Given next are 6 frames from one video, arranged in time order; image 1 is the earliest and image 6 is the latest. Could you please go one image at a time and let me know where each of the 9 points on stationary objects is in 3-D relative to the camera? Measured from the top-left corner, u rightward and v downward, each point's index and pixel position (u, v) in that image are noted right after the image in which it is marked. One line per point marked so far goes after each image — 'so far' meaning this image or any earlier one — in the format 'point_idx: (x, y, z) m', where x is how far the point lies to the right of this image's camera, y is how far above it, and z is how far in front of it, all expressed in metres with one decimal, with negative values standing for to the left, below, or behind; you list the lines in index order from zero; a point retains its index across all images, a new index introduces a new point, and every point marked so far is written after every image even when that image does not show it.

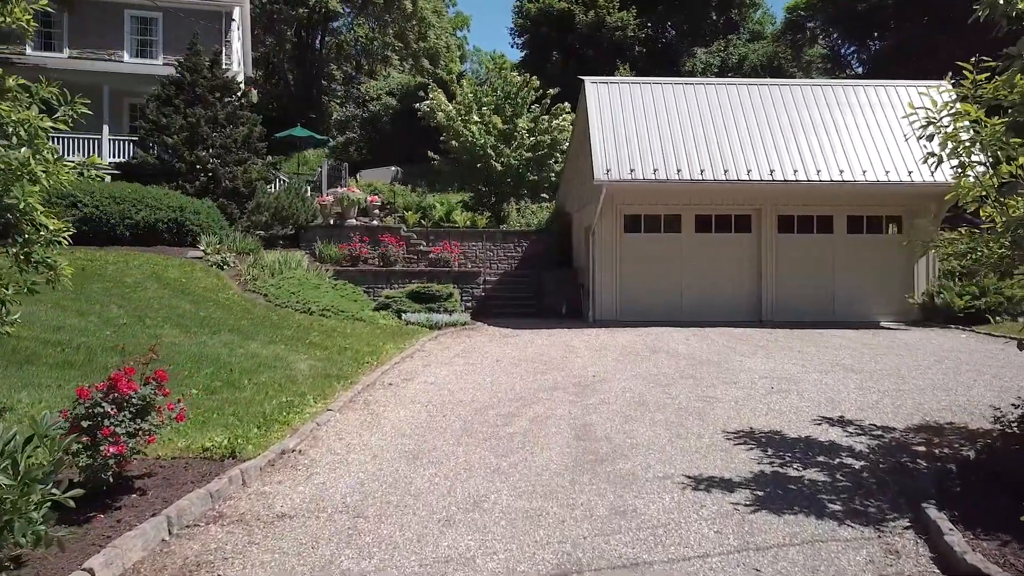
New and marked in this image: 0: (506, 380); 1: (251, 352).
0: (0.0, -1.0, +8.7) m
1: (-3.1, -0.8, +9.6) m
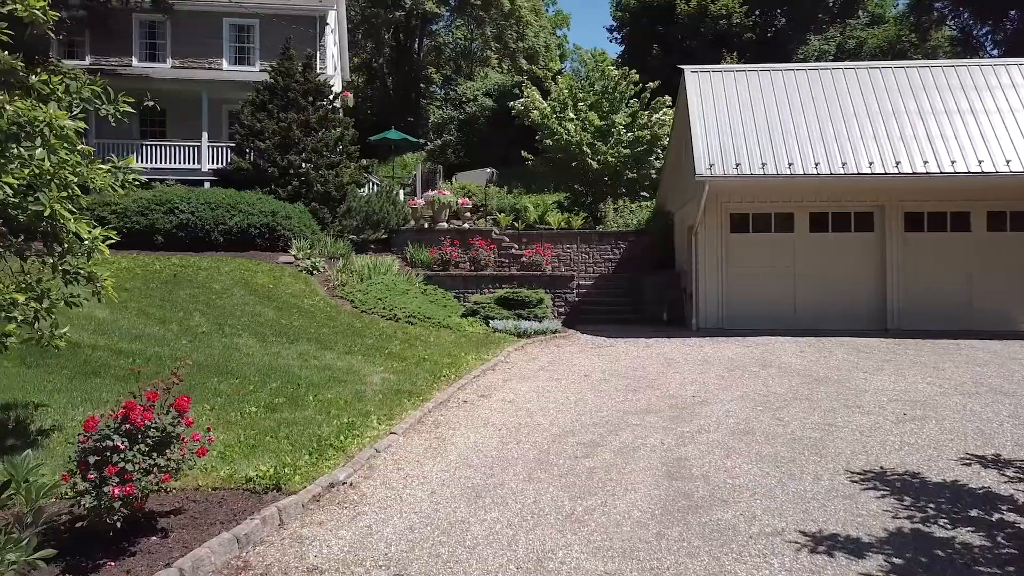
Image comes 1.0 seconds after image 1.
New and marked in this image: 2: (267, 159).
0: (+0.8, -1.1, +7.8) m
1: (-2.1, -0.8, +9.1) m
2: (-5.5, +2.9, +18.2) m
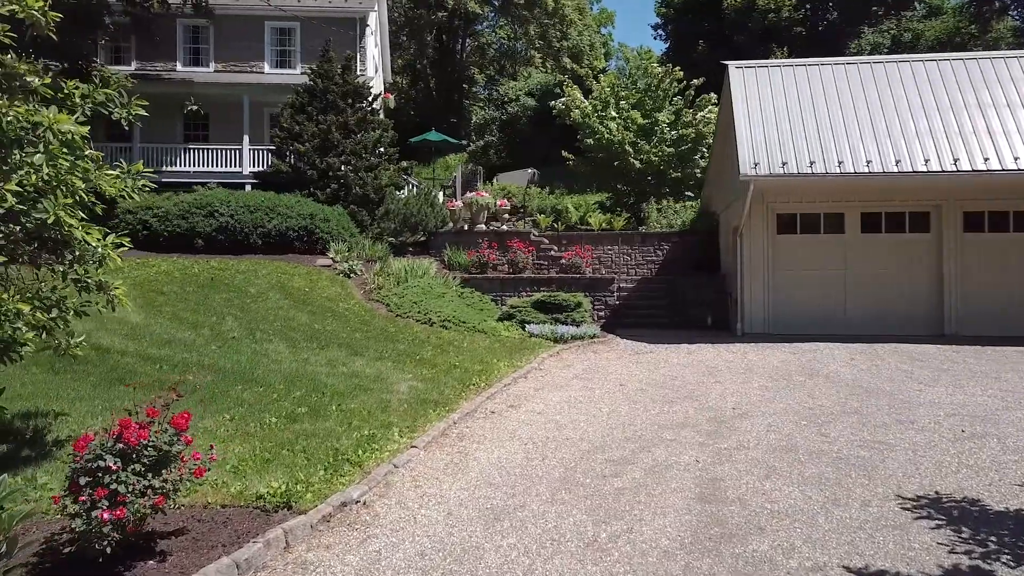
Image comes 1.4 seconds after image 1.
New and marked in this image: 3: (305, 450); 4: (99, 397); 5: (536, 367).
0: (+1.1, -1.1, +7.5) m
1: (-1.7, -0.9, +8.9) m
2: (-4.6, +2.8, +18.2) m
3: (-1.5, -1.2, +5.9) m
4: (-3.6, -1.0, +7.1) m
5: (+0.3, -1.0, +9.9) m
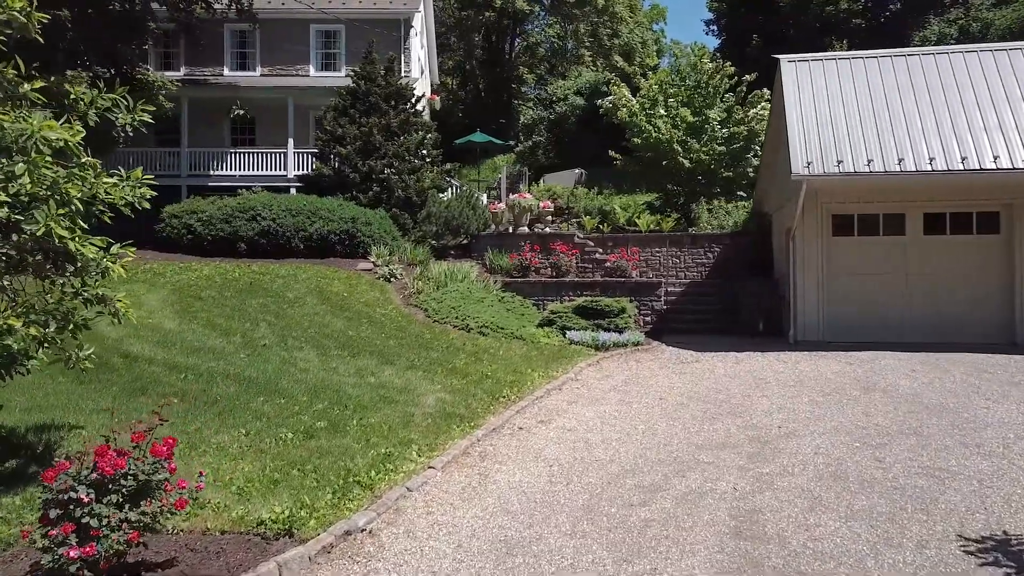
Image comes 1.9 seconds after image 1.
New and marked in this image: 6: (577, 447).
0: (+1.3, -1.2, +7.0) m
1: (-1.4, -1.0, +8.7) m
2: (-3.6, +2.7, +18.1) m
3: (-1.3, -1.3, +5.6) m
4: (-3.4, -1.0, +7.0) m
5: (+0.7, -1.0, +9.5) m
6: (+0.5, -1.3, +6.5) m
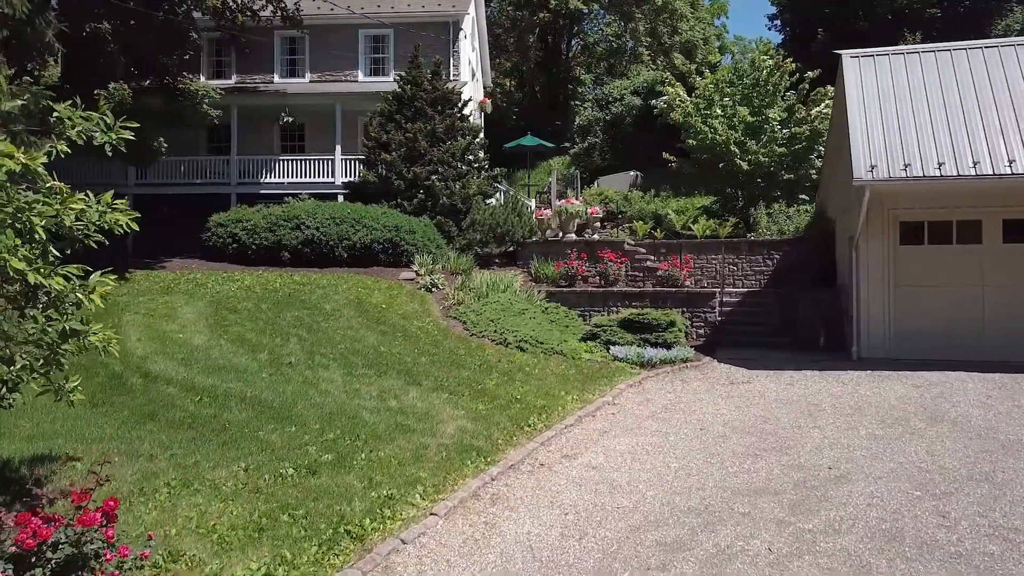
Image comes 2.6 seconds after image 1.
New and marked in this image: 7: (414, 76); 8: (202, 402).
0: (+1.5, -1.4, +6.3) m
1: (-1.1, -1.2, +8.2) m
2: (-2.6, +2.5, +17.8) m
3: (-1.3, -1.4, +5.2) m
4: (-3.2, -1.2, +6.7) m
5: (+1.0, -1.2, +8.9) m
6: (+0.6, -1.4, +5.9) m
7: (-2.2, +4.7, +18.0) m
8: (-3.0, -1.1, +7.8) m
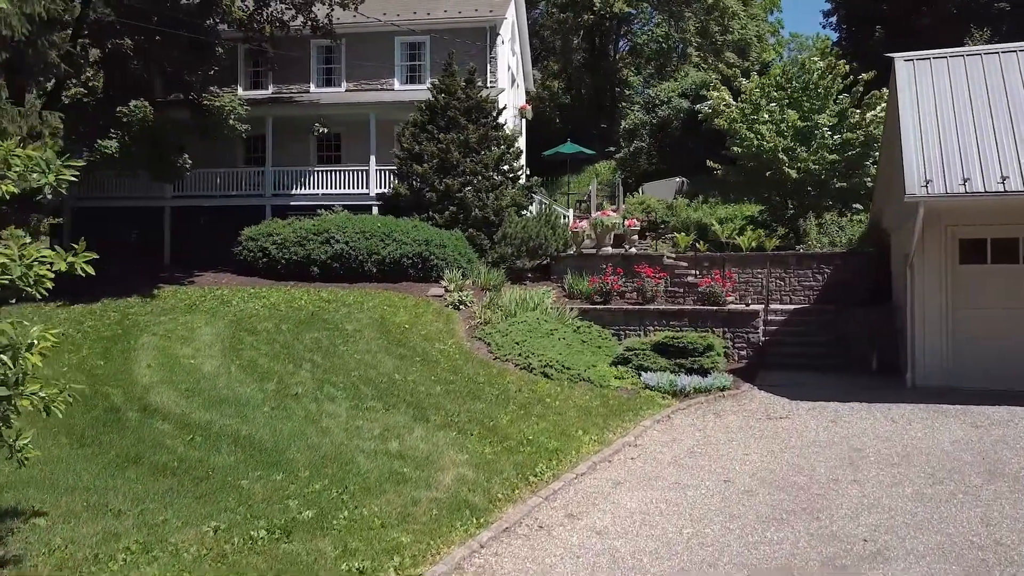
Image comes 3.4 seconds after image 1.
0: (+1.4, -1.7, +5.7) m
1: (-1.0, -1.5, +7.7) m
2: (-1.8, +2.2, +17.3) m
3: (-1.4, -1.8, +4.7) m
4: (-3.2, -1.5, +6.3) m
5: (+1.2, -1.5, +8.2) m
6: (+0.5, -1.8, +5.2) m
7: (-1.4, +4.4, +17.5) m
8: (-2.9, -1.4, +7.5) m
